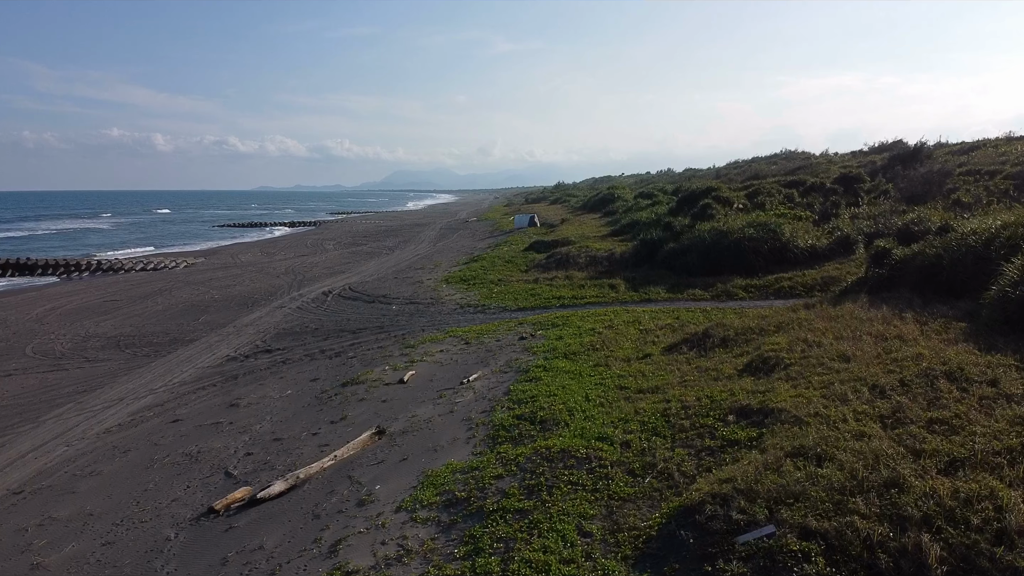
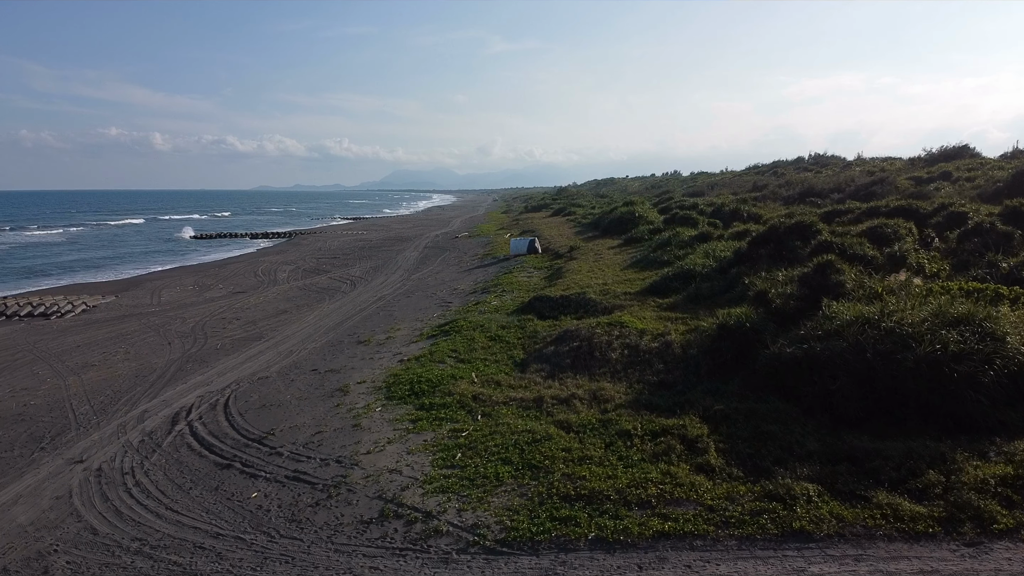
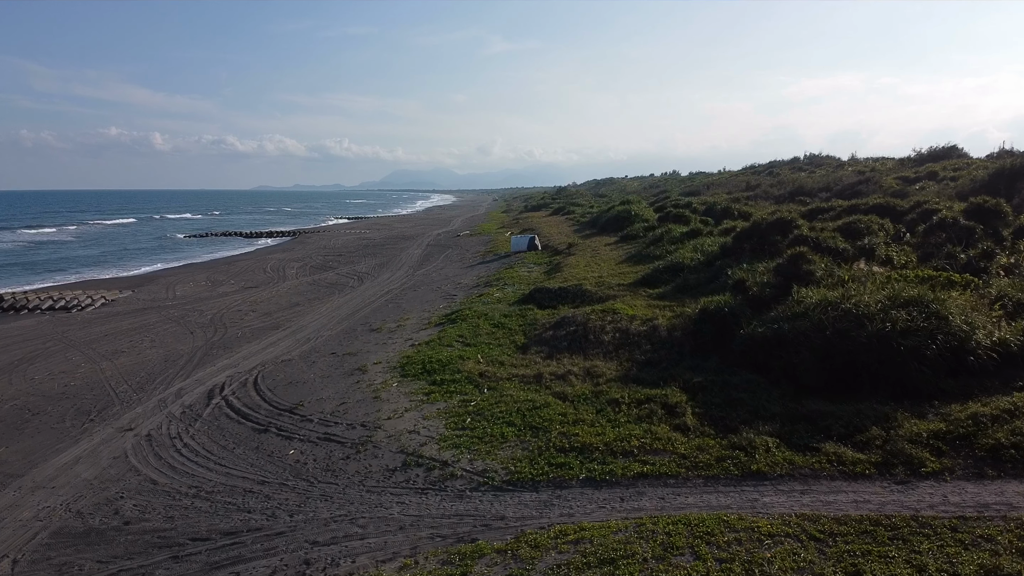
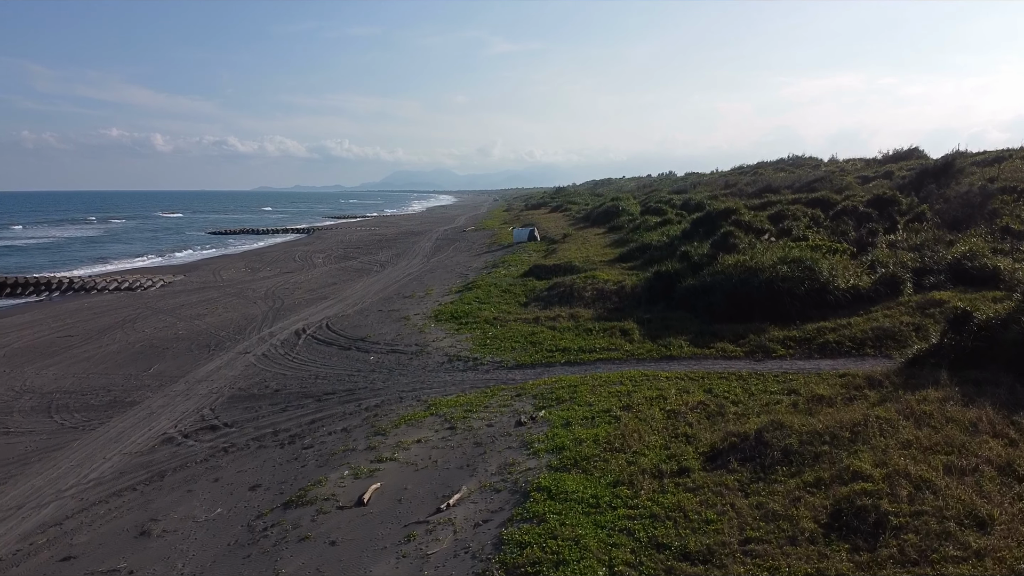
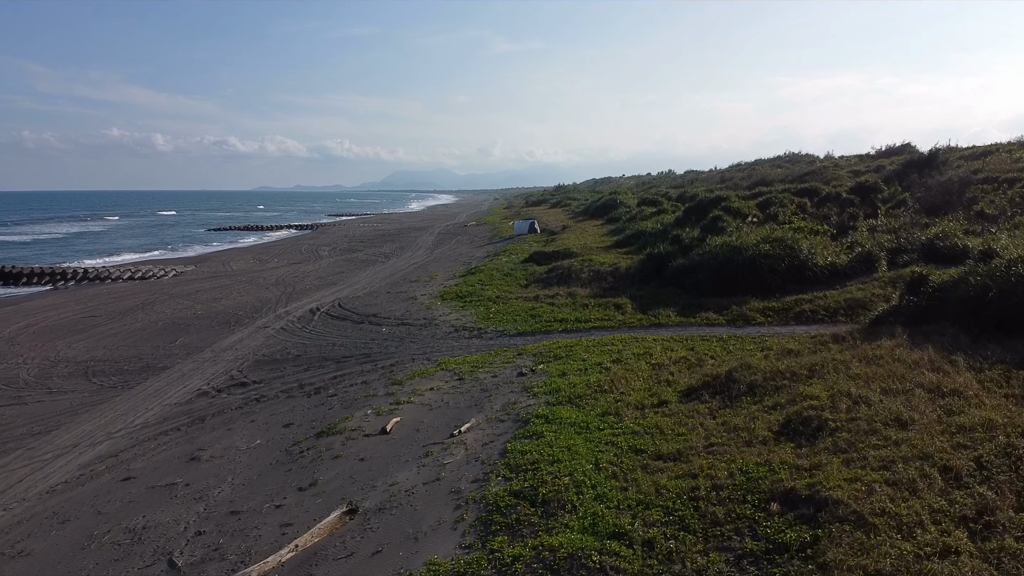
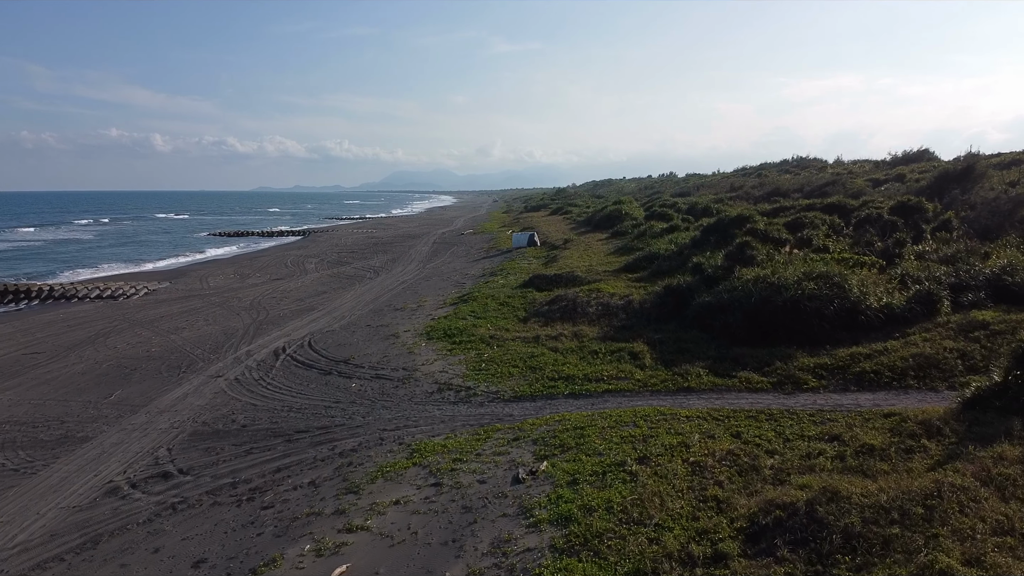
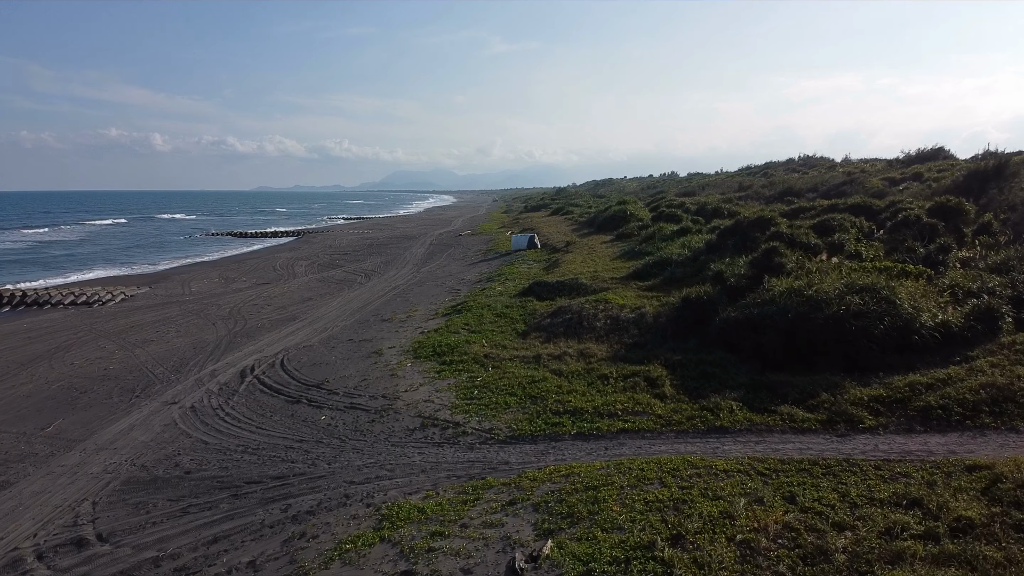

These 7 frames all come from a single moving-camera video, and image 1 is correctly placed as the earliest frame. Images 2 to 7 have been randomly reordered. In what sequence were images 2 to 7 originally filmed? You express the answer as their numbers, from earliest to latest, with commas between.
5, 4, 6, 7, 3, 2
